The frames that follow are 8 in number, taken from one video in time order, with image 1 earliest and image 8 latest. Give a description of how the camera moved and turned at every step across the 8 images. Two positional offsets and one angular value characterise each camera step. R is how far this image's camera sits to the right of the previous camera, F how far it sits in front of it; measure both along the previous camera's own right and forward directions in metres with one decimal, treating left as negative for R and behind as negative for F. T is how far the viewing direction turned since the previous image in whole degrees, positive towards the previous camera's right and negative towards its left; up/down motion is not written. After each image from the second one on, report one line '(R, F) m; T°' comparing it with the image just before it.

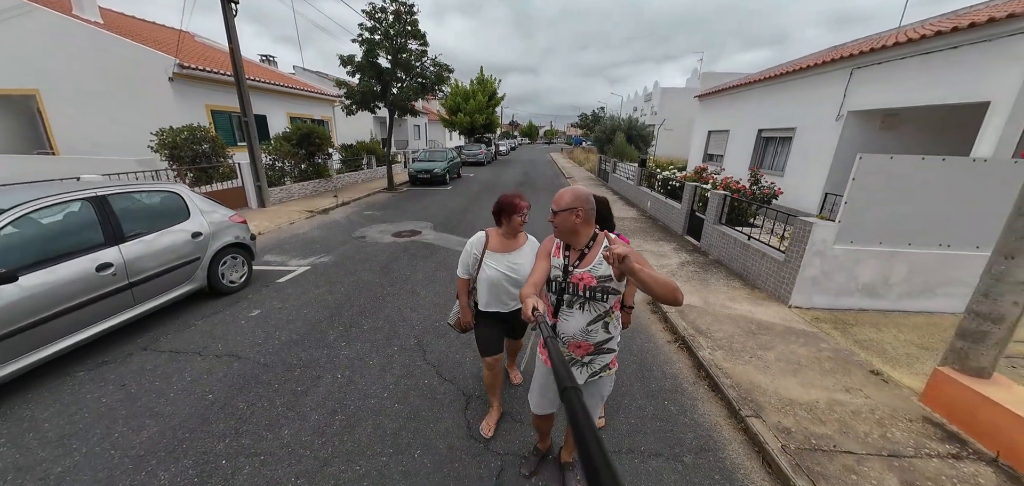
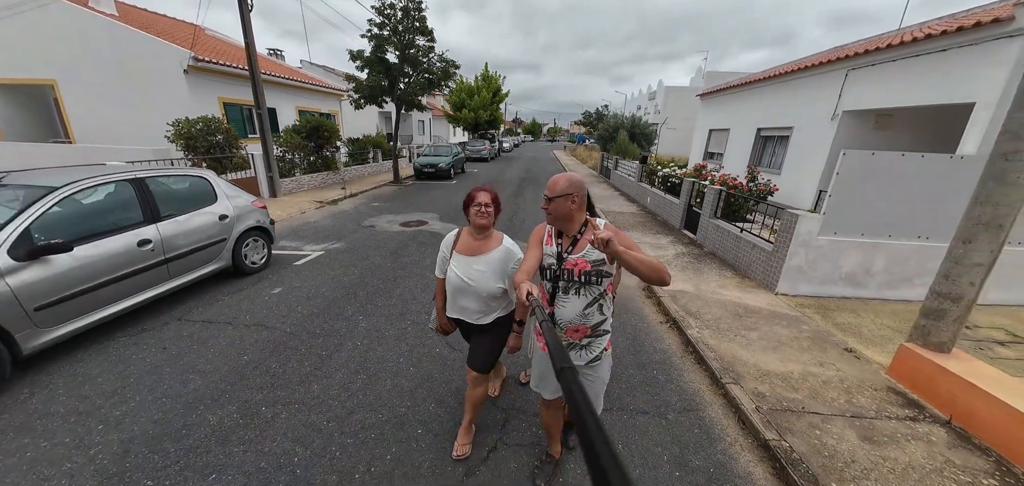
(0.0, -0.2) m; 0°
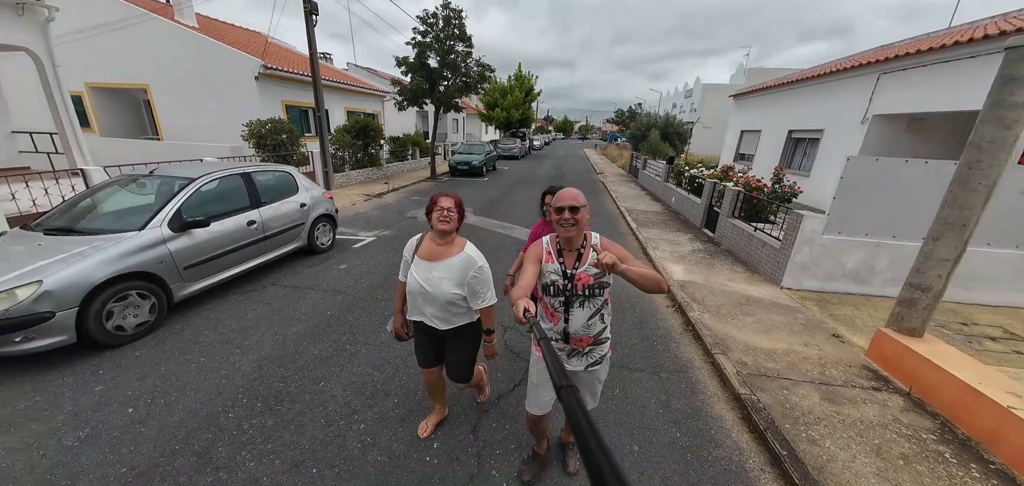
(0.0, -0.6) m; -5°
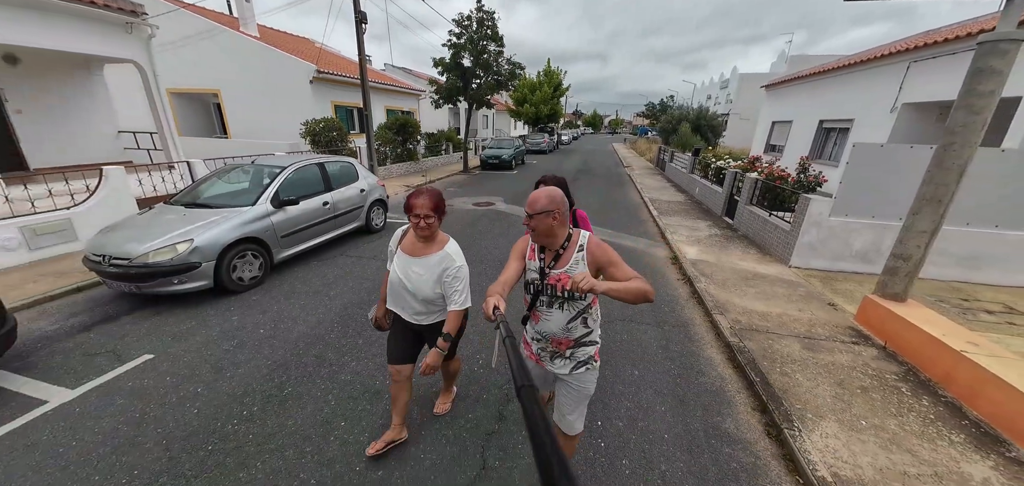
(0.0, -0.6) m; -5°
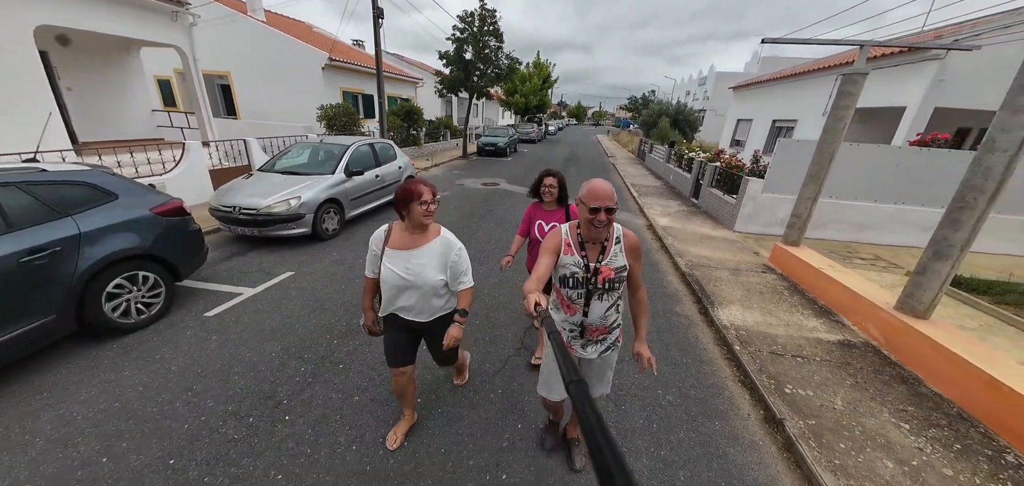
(-0.6, -1.3) m; +3°
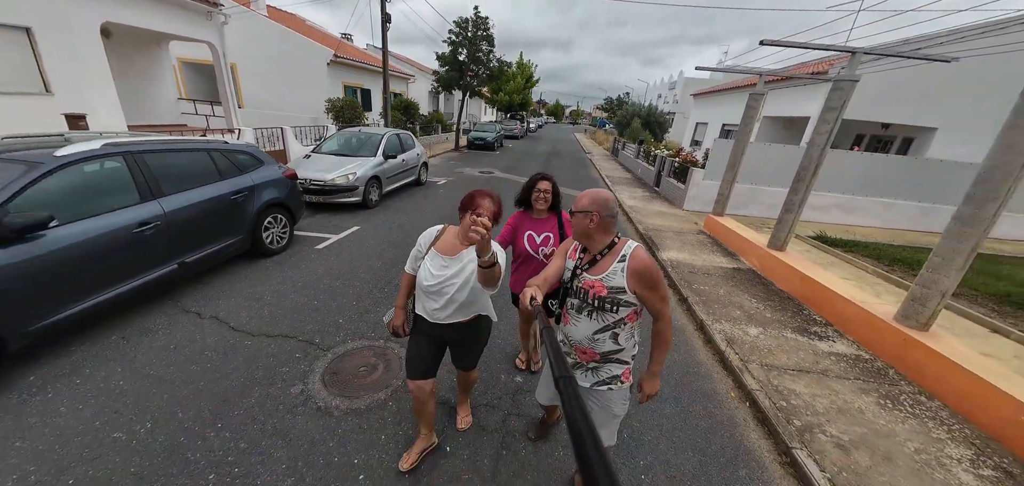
(-0.5, -1.6) m; +4°
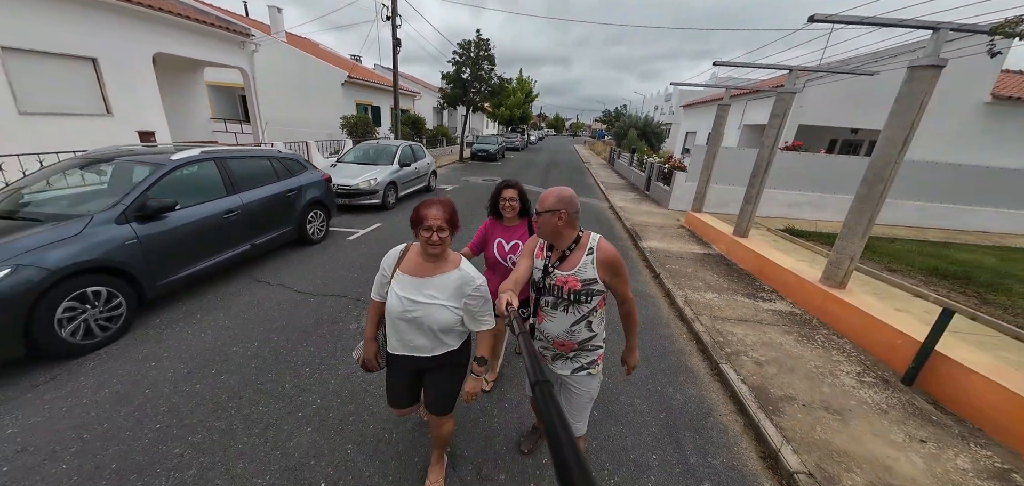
(0.0, -0.8) m; -1°
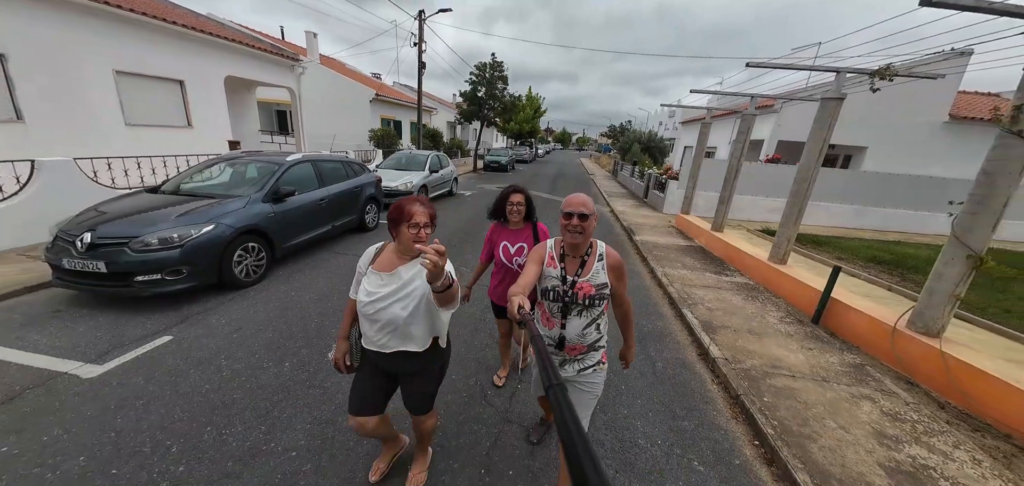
(-0.2, -1.3) m; -1°
